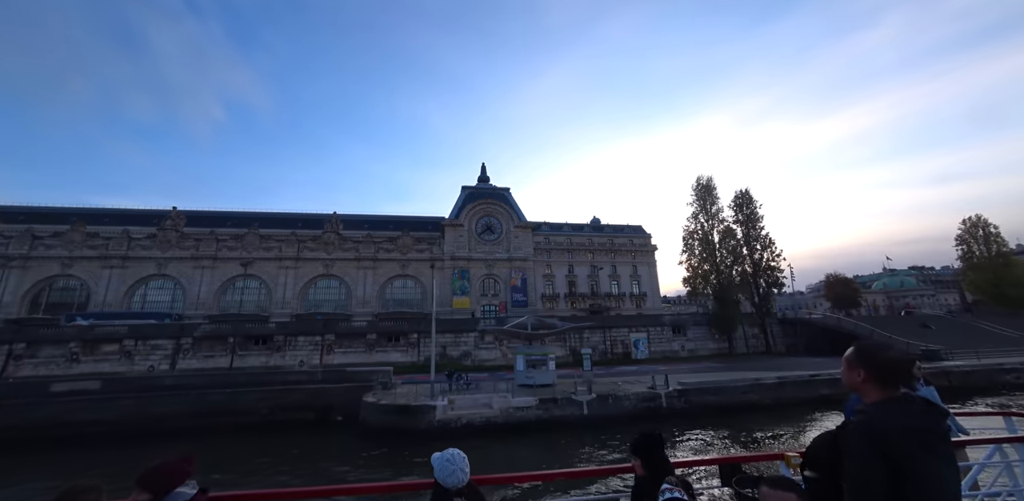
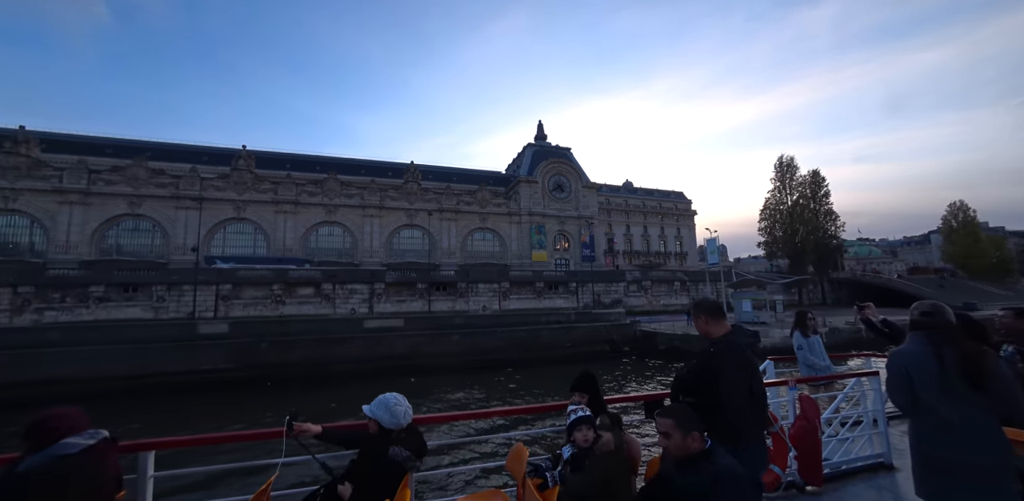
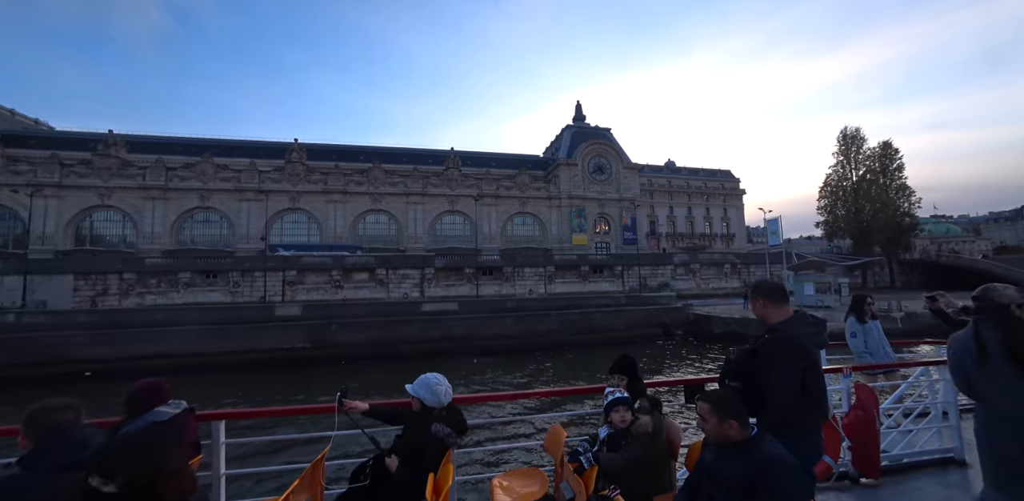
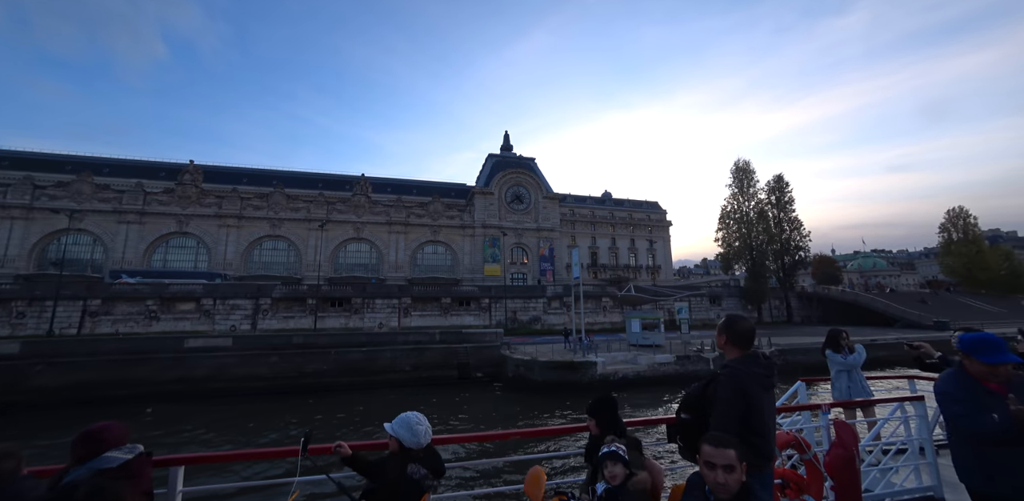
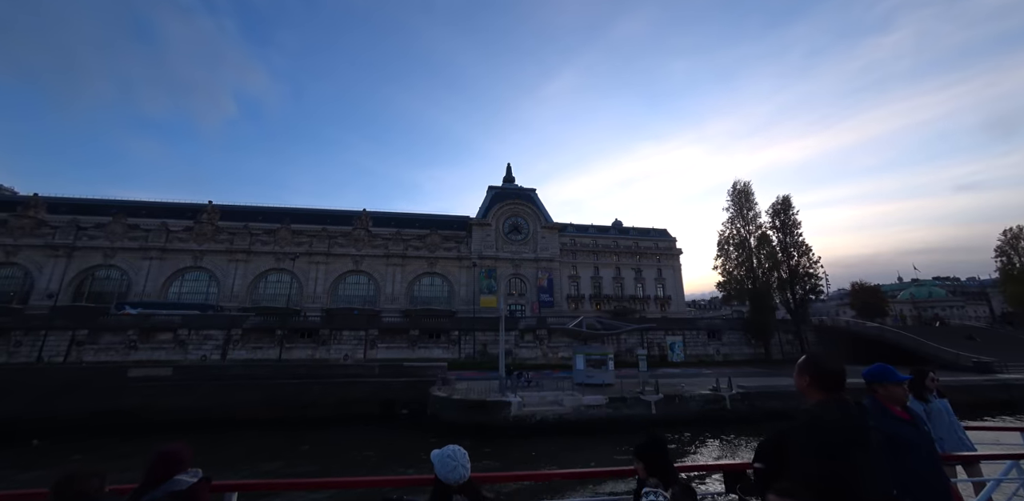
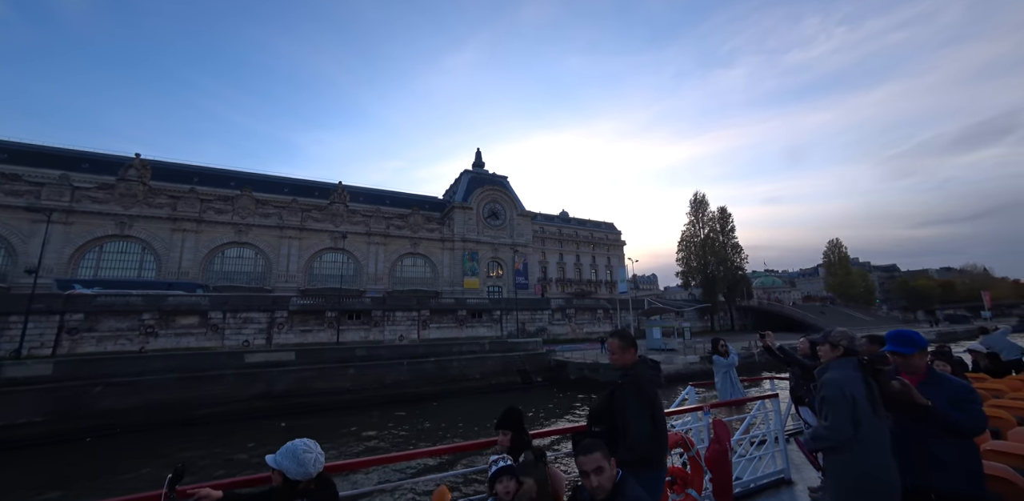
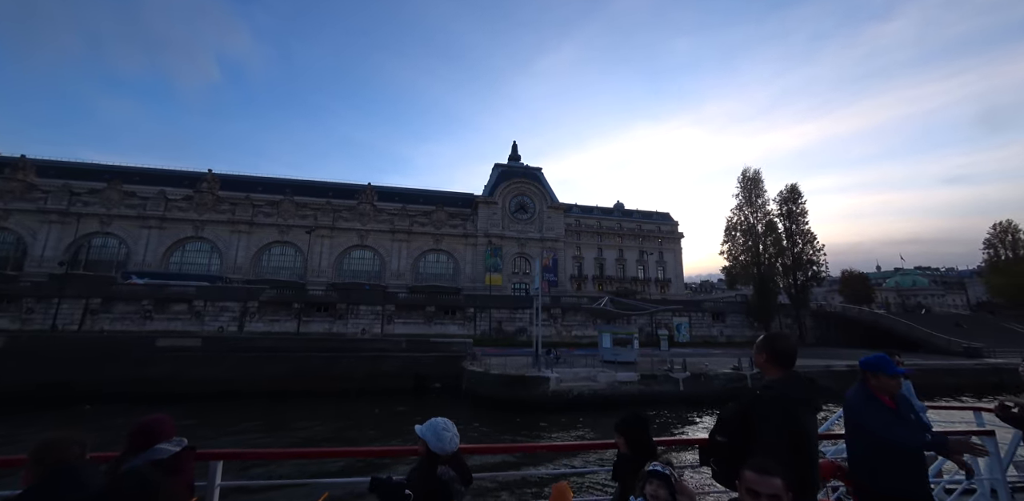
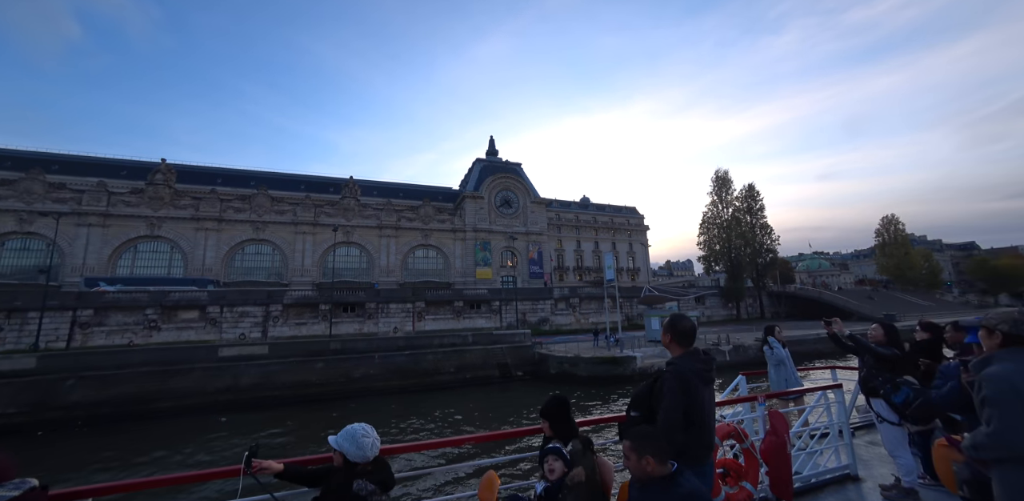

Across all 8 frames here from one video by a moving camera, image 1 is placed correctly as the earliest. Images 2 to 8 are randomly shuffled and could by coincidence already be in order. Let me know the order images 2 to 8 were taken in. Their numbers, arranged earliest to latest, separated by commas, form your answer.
5, 7, 4, 8, 6, 2, 3
